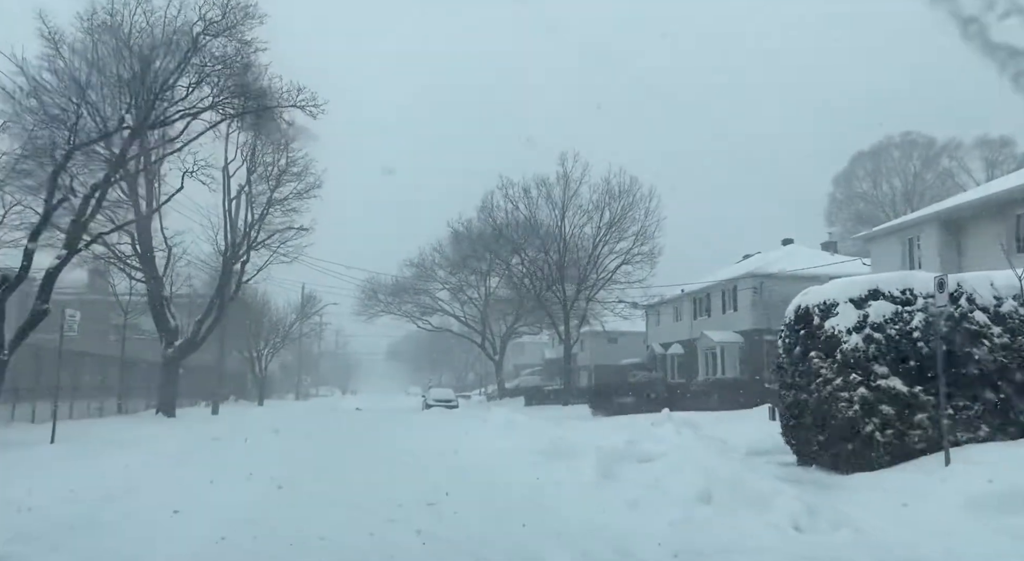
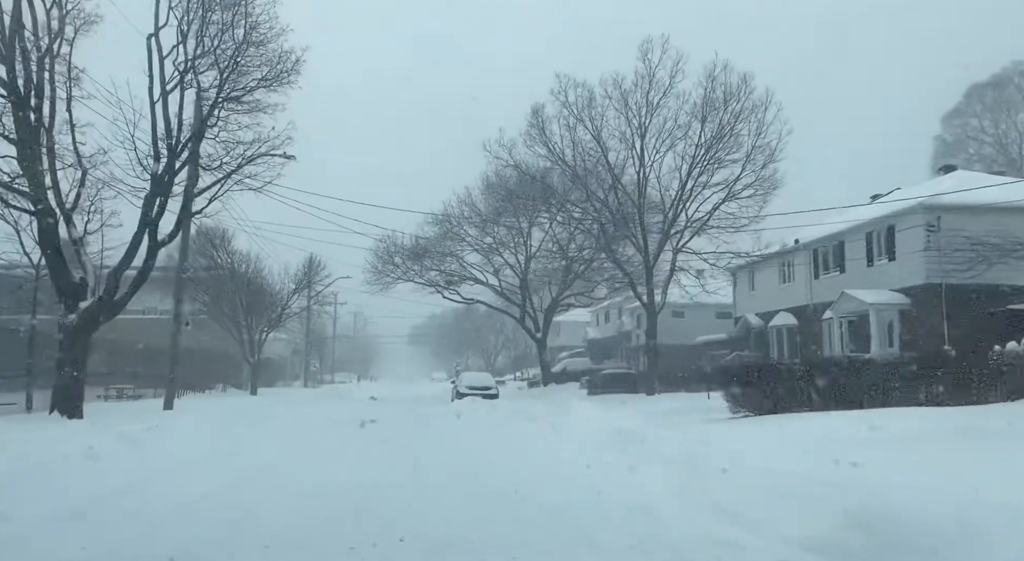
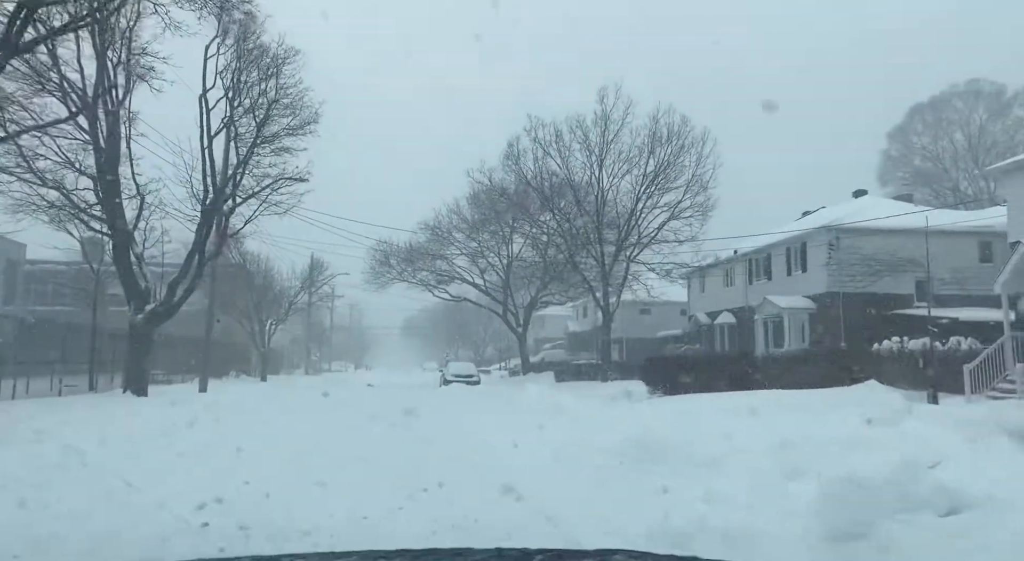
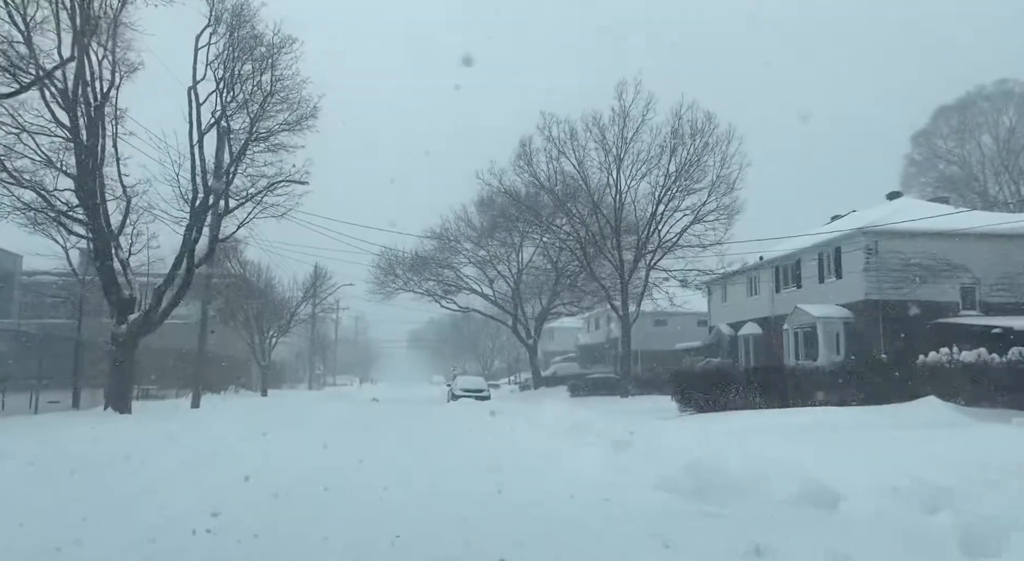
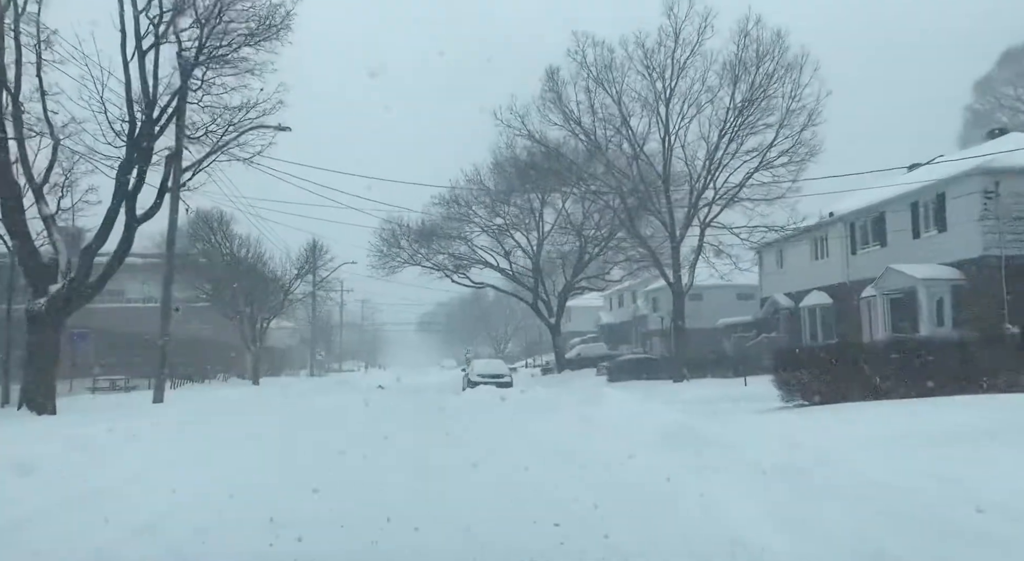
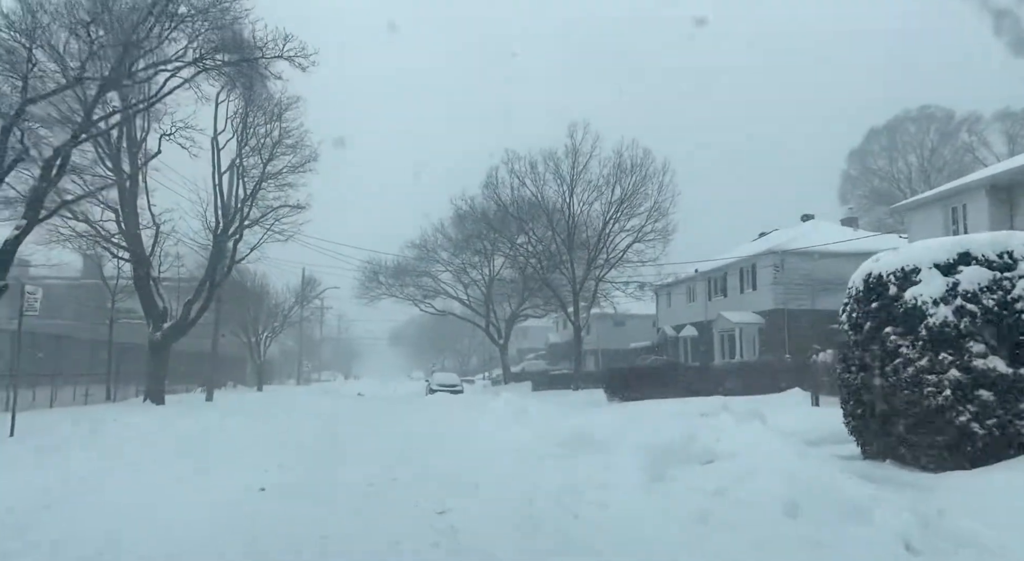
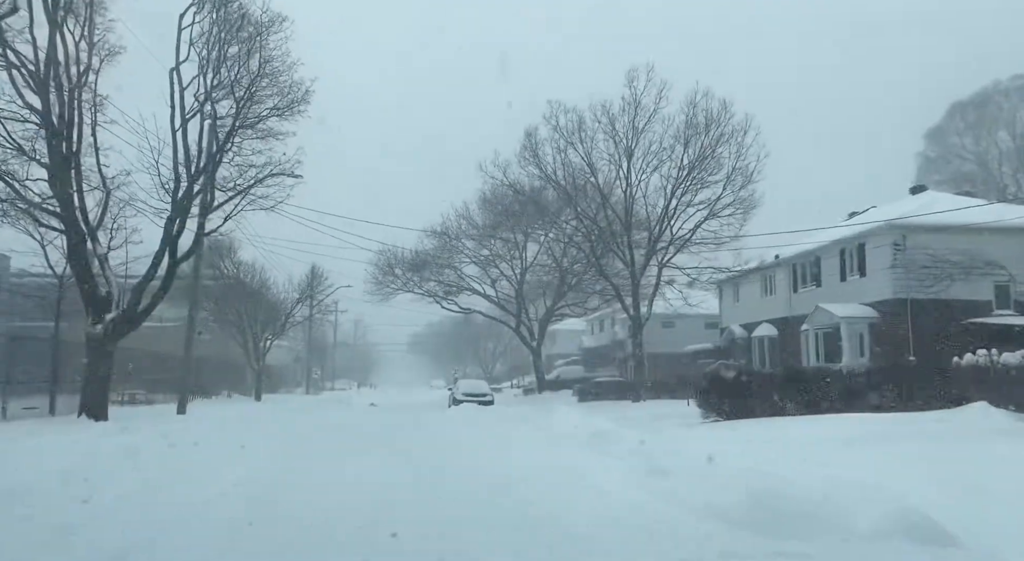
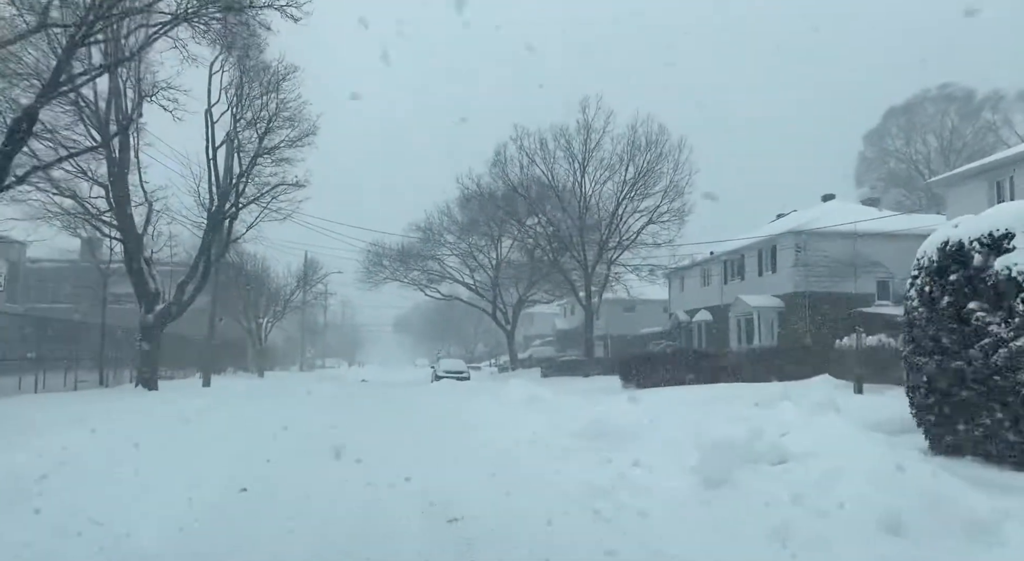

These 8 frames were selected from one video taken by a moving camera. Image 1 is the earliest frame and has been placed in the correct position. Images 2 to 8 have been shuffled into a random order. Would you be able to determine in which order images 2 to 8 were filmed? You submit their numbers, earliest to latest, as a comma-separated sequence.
6, 8, 3, 4, 7, 2, 5
